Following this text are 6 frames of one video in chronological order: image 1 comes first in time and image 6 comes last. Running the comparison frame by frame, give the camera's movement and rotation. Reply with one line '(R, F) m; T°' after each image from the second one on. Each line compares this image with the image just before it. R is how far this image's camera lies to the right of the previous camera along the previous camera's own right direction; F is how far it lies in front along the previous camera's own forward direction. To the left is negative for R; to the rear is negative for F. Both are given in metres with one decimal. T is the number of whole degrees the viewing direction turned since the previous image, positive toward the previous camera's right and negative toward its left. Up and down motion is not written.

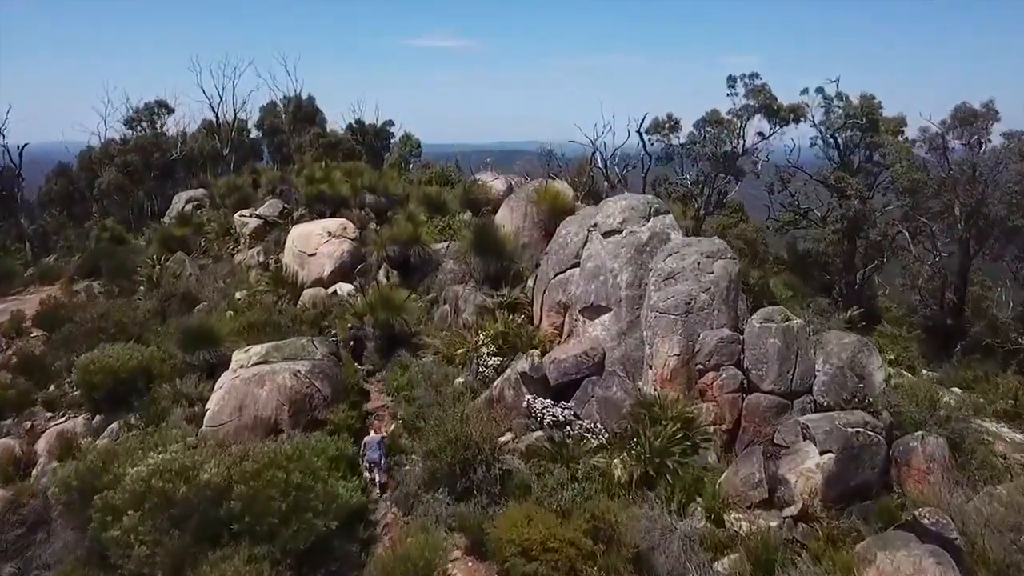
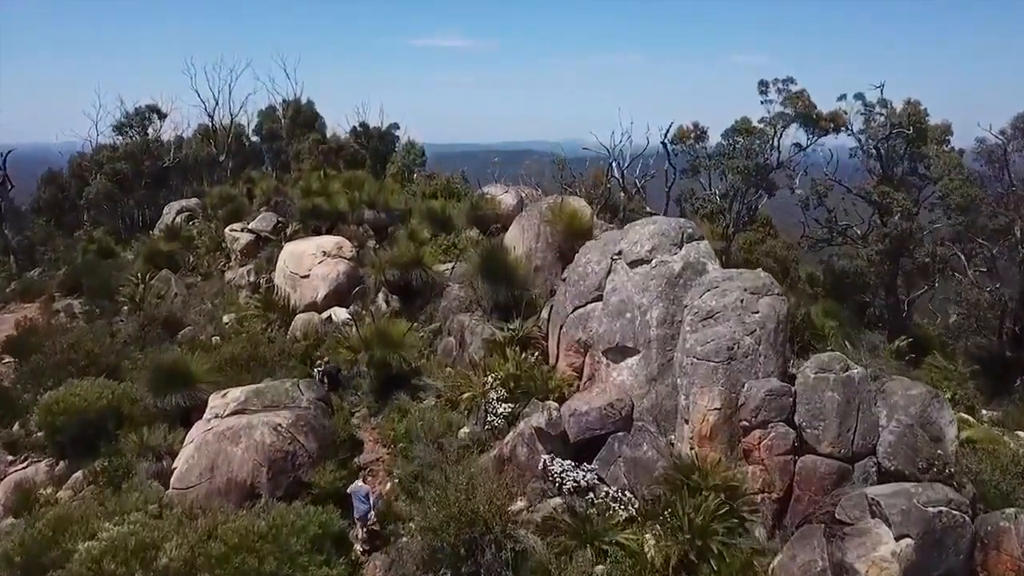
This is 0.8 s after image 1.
(-0.1, +1.4) m; -1°
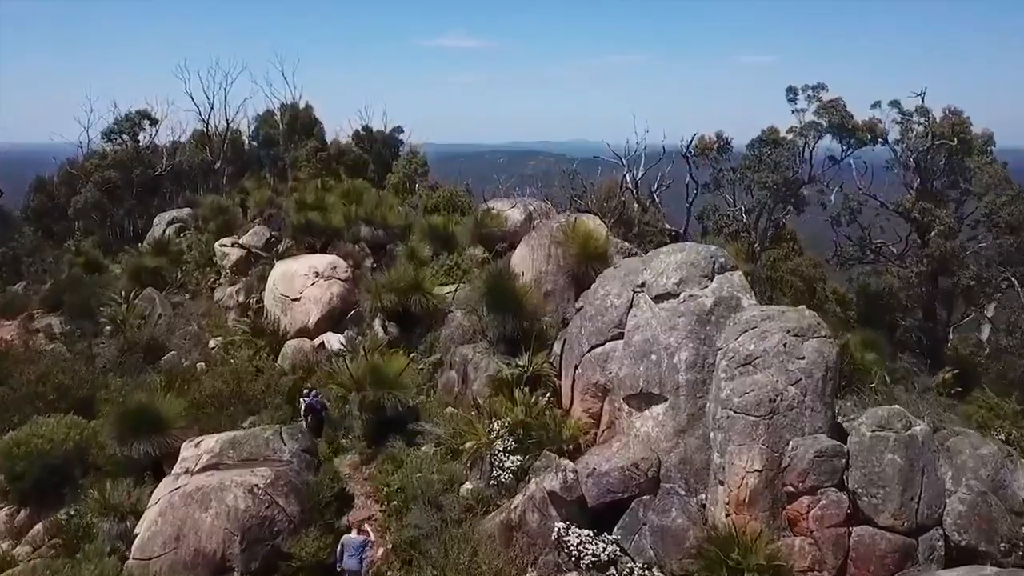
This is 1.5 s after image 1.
(0.0, +1.2) m; 0°
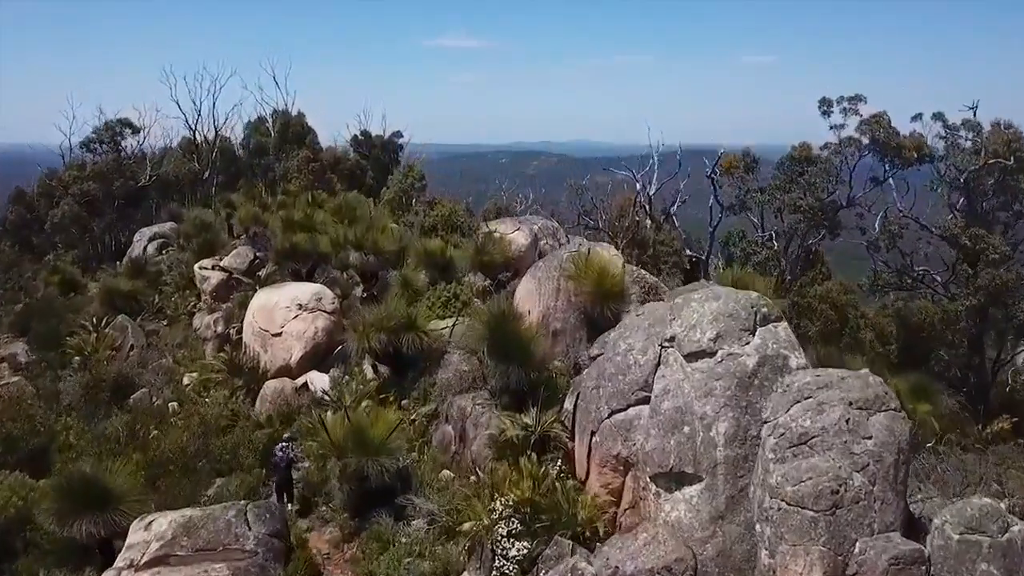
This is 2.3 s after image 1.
(0.0, +1.4) m; 0°
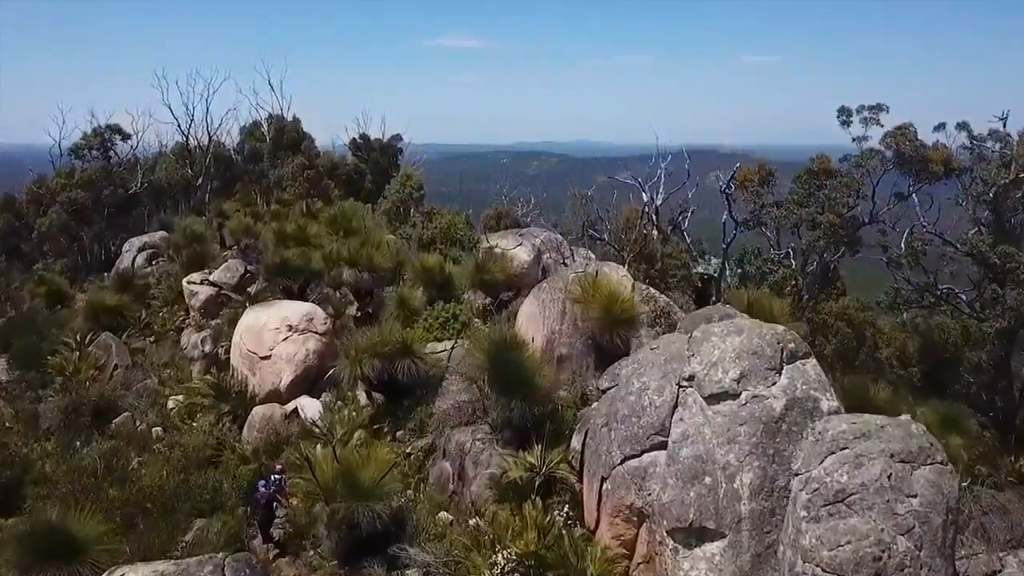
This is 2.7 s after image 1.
(0.0, +0.7) m; 0°
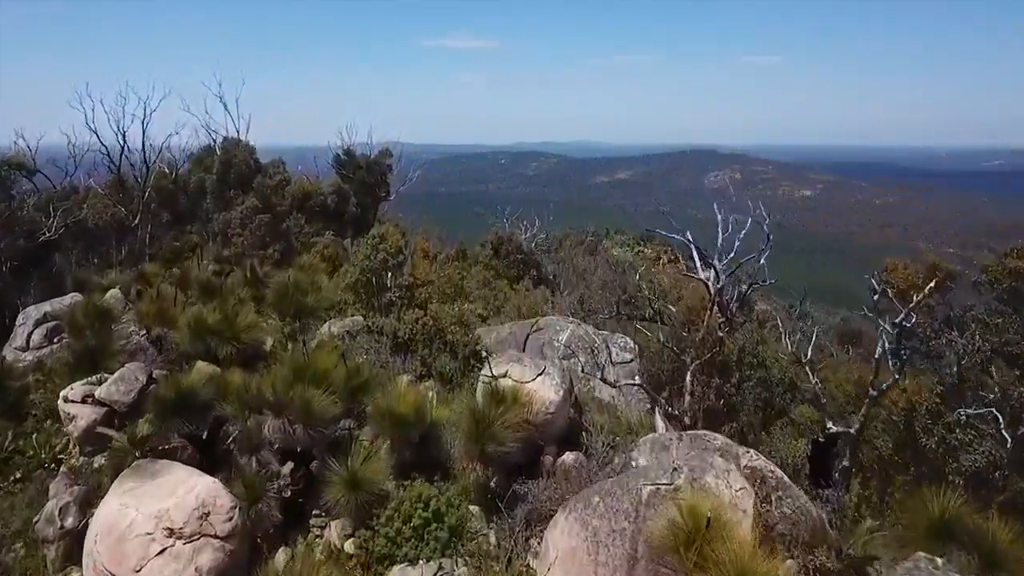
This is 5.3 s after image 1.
(-0.2, +4.7) m; 0°
